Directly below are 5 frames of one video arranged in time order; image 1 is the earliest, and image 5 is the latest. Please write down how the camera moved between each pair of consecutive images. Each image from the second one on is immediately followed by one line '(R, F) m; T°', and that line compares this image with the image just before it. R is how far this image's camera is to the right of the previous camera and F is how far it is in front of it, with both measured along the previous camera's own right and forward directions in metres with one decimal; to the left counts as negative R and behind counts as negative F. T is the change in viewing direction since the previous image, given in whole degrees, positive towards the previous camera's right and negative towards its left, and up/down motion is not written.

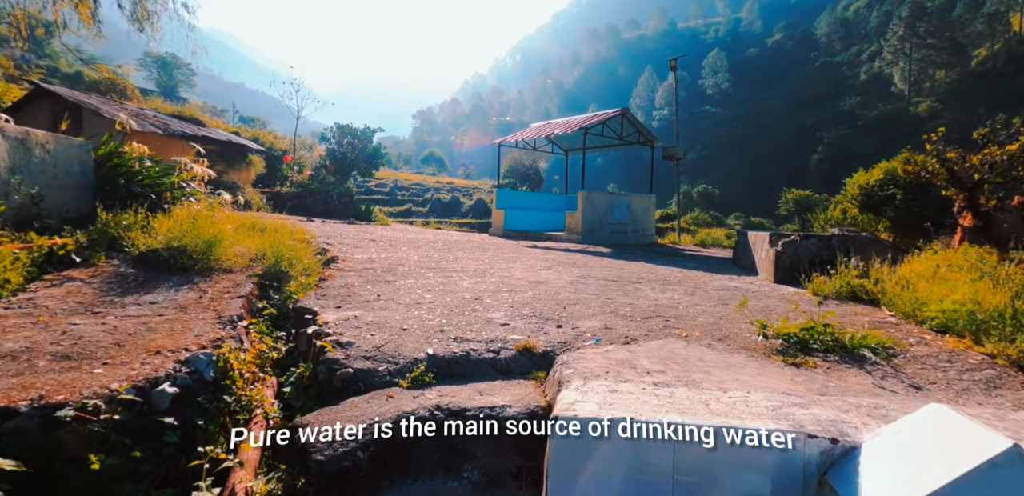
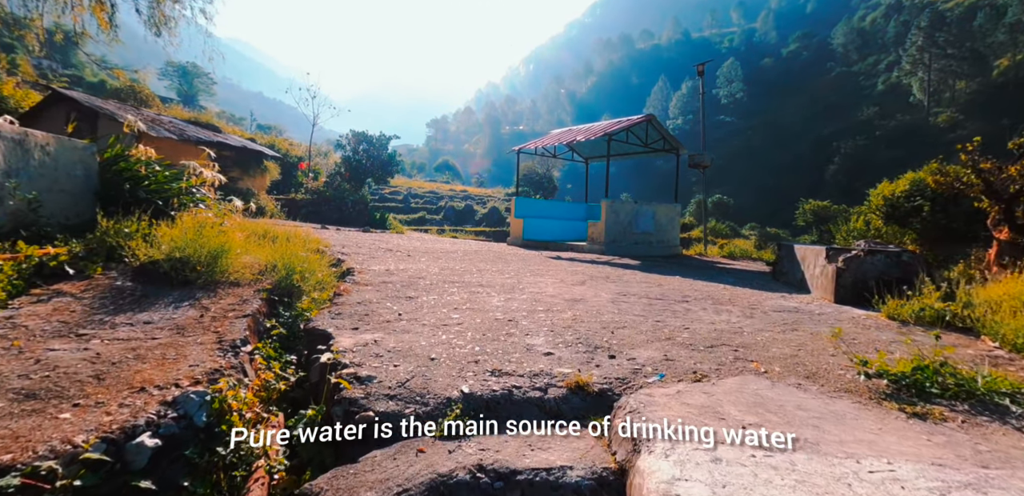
(-0.2, +0.4) m; -1°
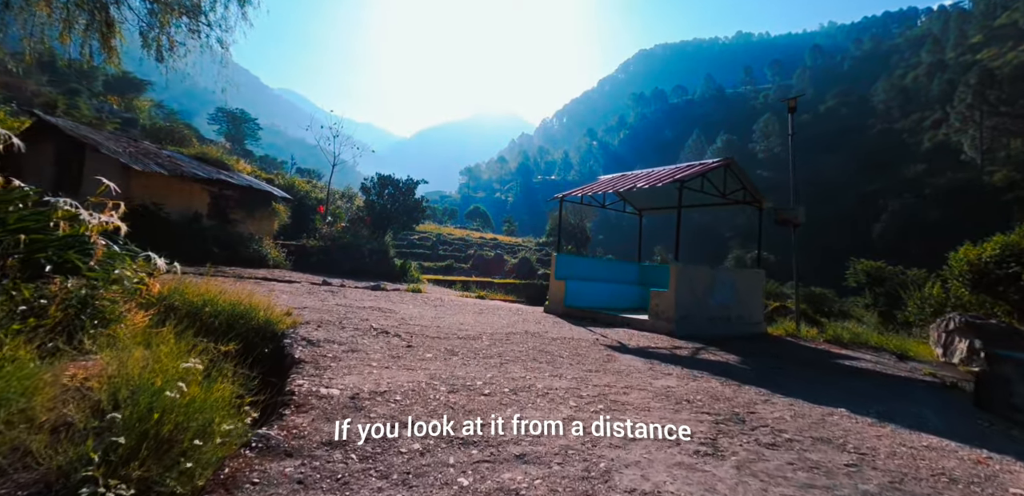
(-0.2, +1.8) m; -3°
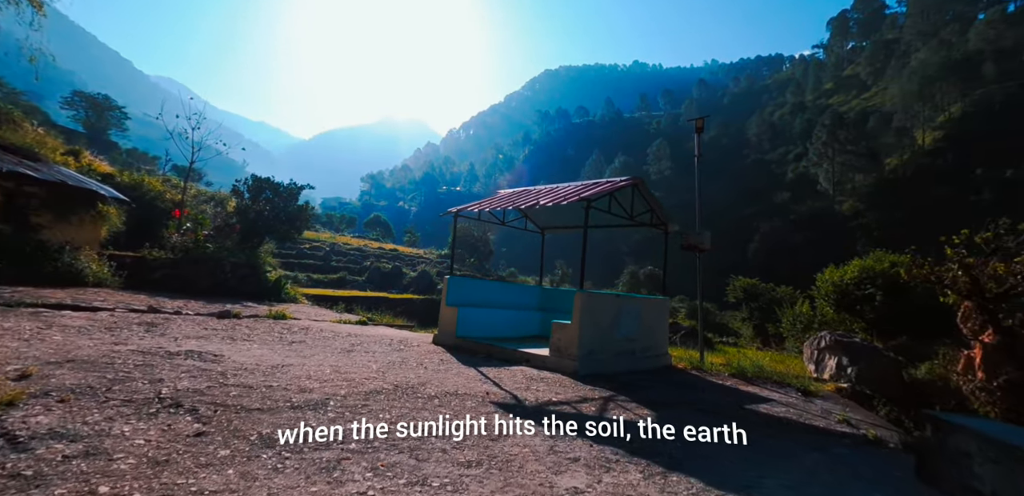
(+0.3, +1.0) m; +11°
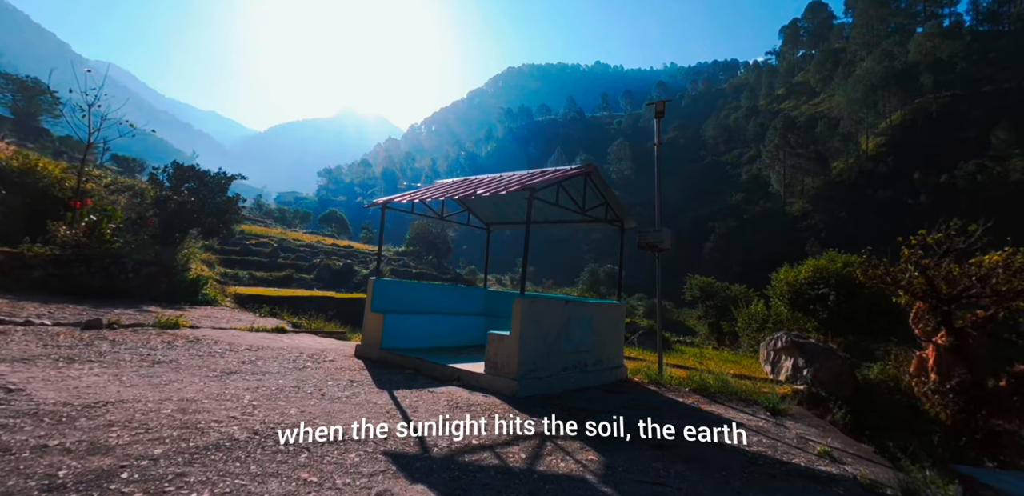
(+0.4, +1.0) m; +5°
